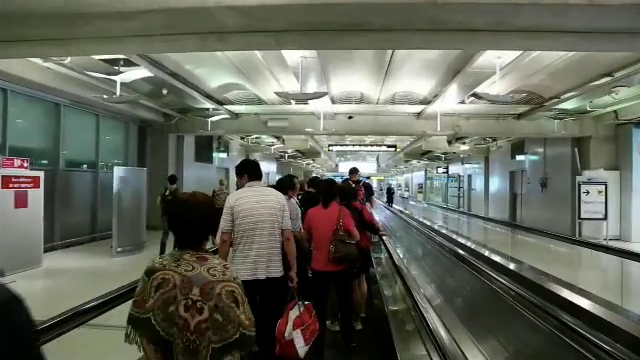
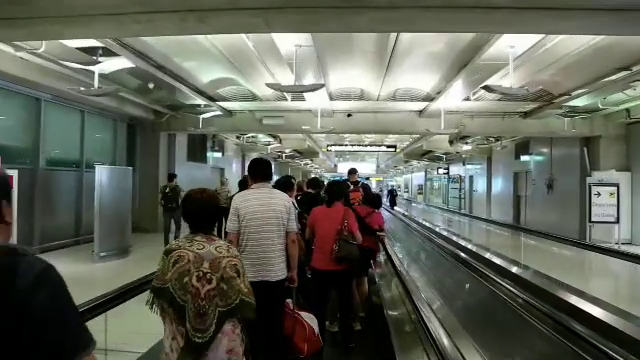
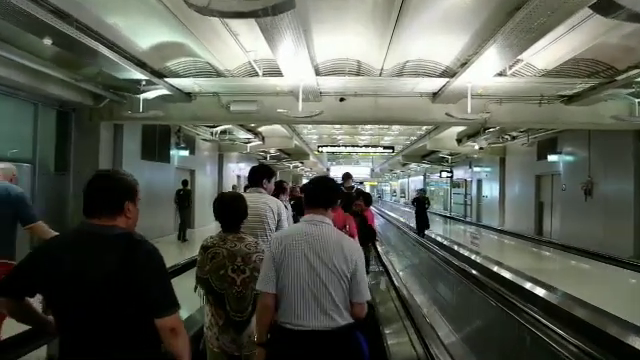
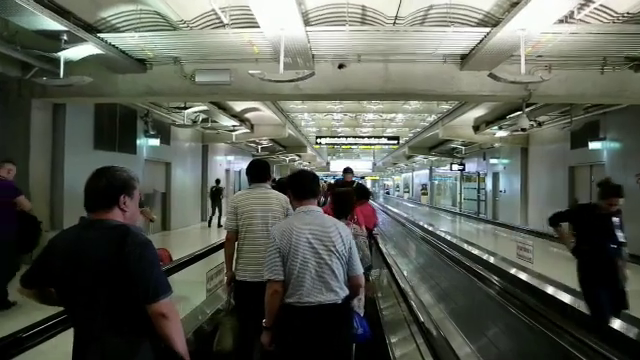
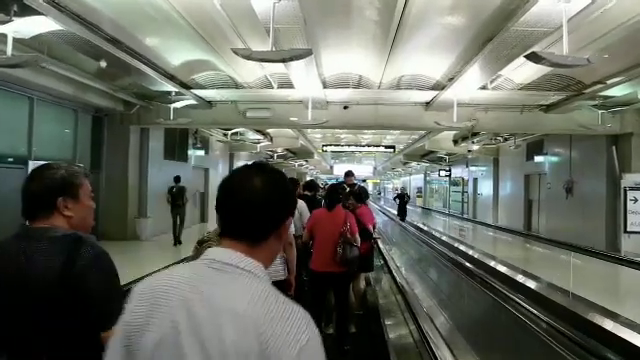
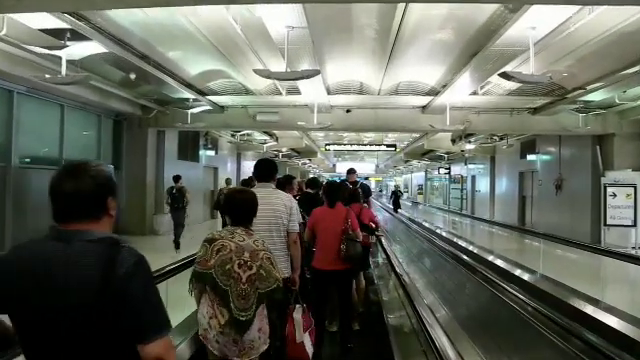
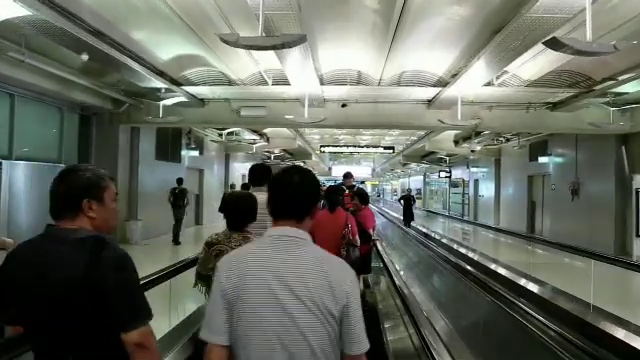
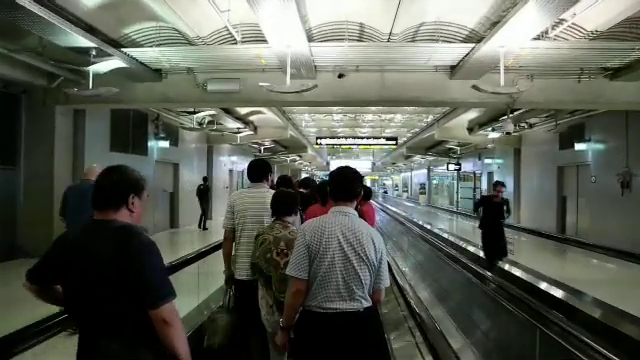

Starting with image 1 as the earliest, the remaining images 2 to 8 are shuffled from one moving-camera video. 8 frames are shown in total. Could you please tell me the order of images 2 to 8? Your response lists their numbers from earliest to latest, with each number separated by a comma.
2, 6, 5, 7, 3, 8, 4
